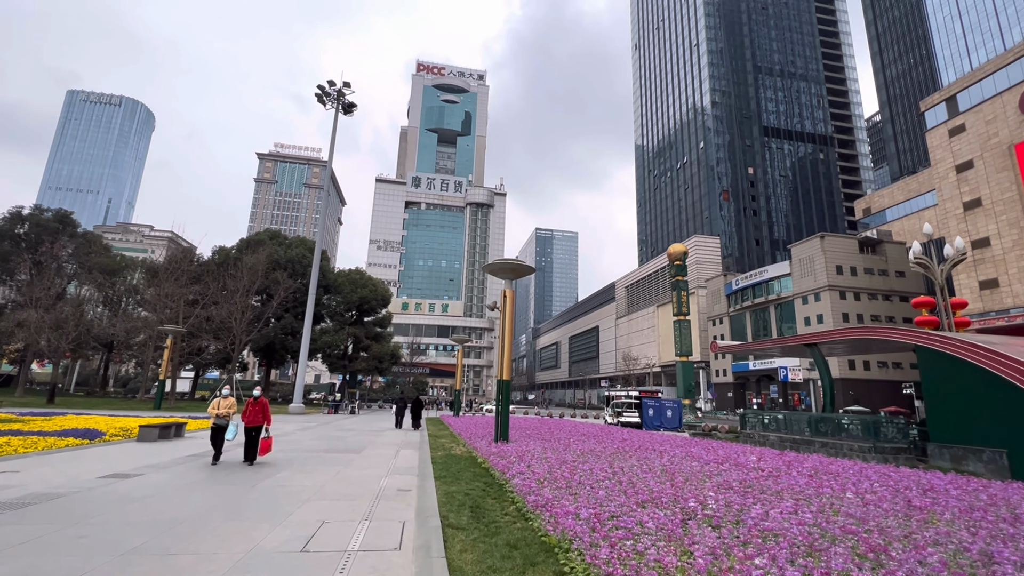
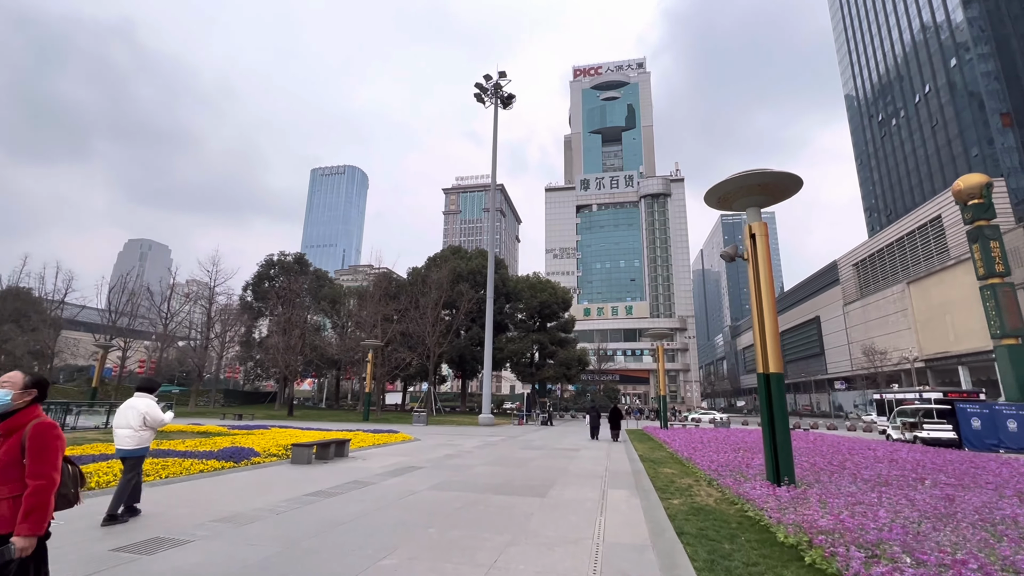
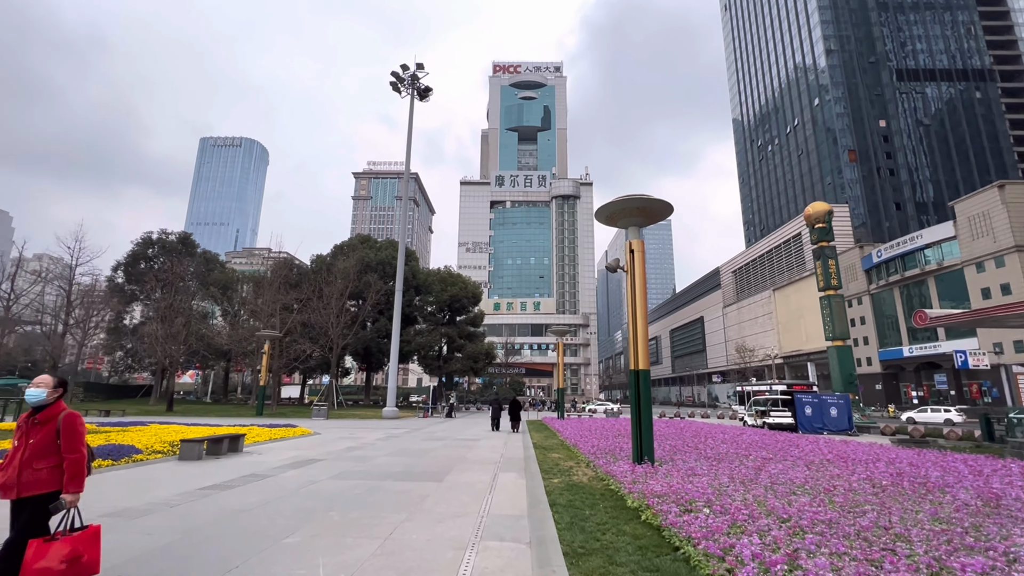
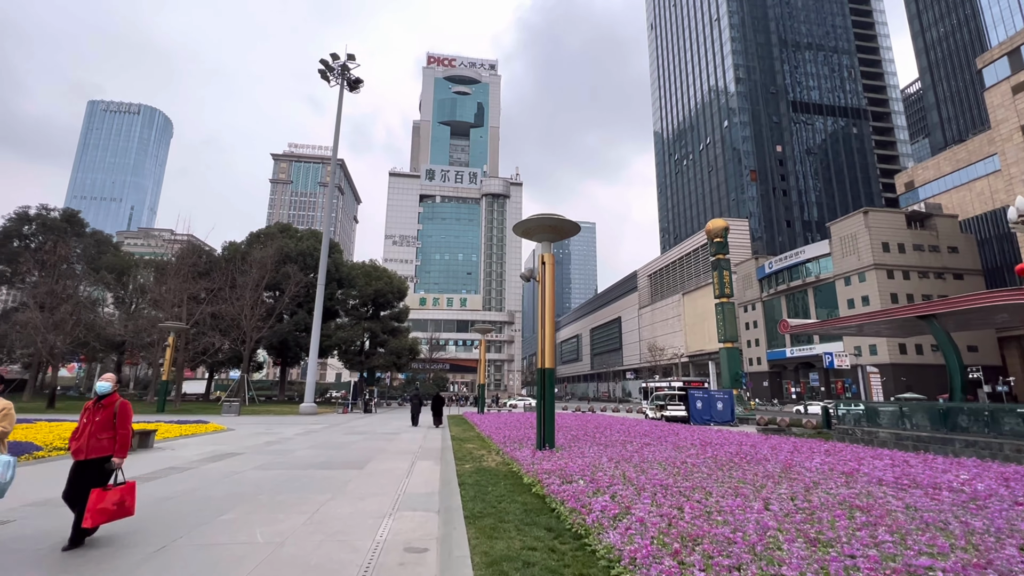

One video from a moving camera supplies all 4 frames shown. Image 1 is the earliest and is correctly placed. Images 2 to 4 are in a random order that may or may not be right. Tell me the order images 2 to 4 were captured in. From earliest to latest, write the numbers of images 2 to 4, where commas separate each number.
4, 3, 2
